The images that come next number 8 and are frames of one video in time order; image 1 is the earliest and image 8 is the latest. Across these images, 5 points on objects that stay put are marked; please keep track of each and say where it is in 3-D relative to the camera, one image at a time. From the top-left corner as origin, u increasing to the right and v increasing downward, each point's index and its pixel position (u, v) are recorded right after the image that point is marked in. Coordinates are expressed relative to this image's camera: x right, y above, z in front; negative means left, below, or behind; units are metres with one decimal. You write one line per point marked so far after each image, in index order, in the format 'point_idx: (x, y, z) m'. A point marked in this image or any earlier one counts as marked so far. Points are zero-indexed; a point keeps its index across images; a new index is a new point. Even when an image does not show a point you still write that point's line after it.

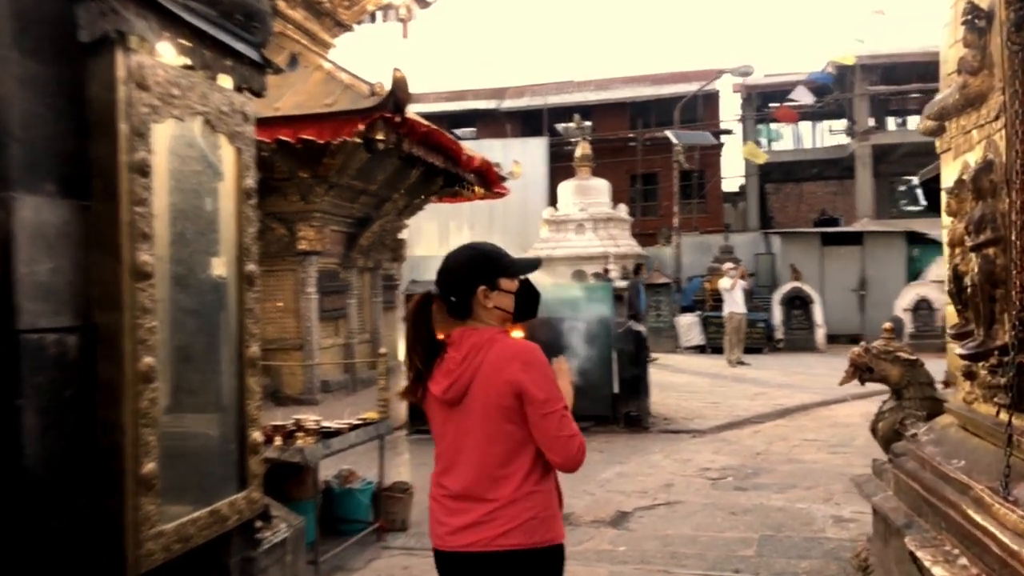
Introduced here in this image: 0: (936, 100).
0: (+2.1, +0.9, +4.3) m
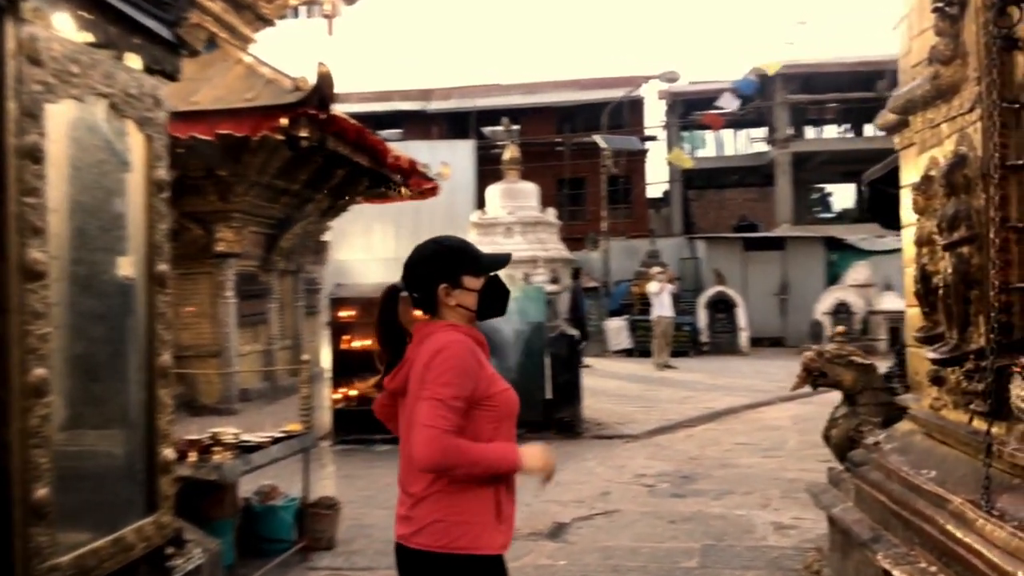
0: (+1.9, +0.9, +4.1) m
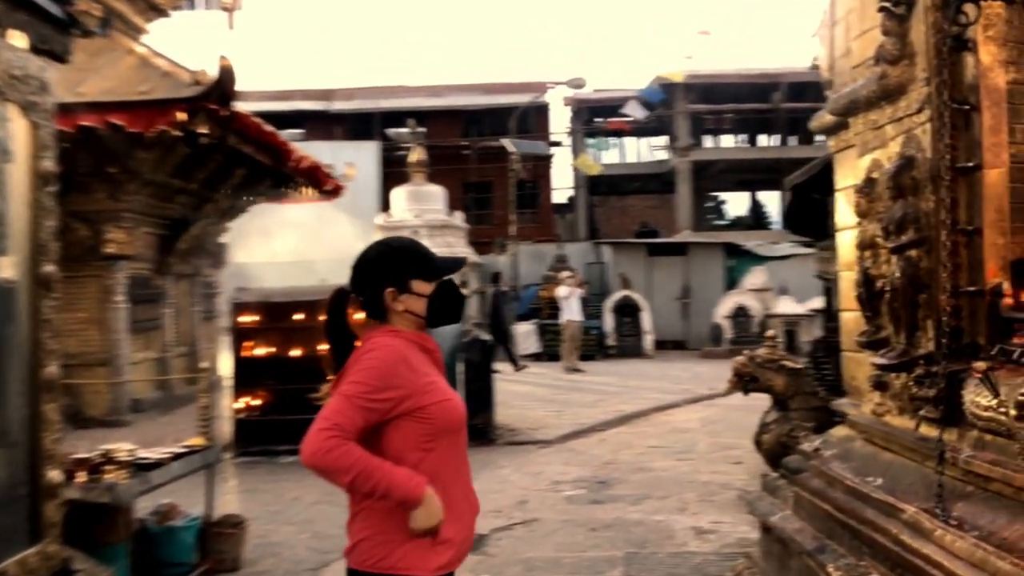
0: (+1.6, +0.9, +4.0) m
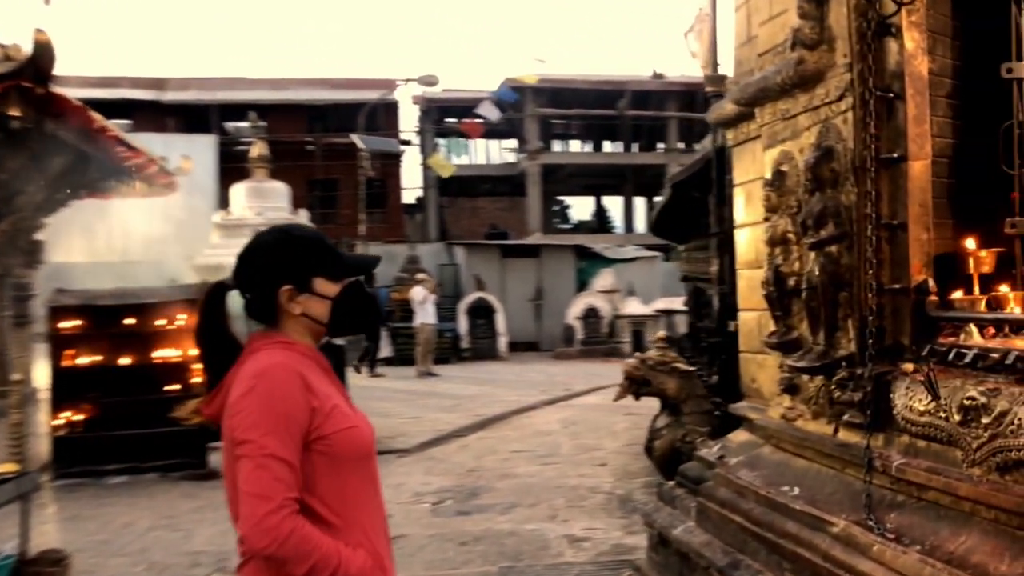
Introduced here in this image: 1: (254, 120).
0: (+1.1, +0.9, +3.8) m
1: (-5.3, +3.6, +18.0) m
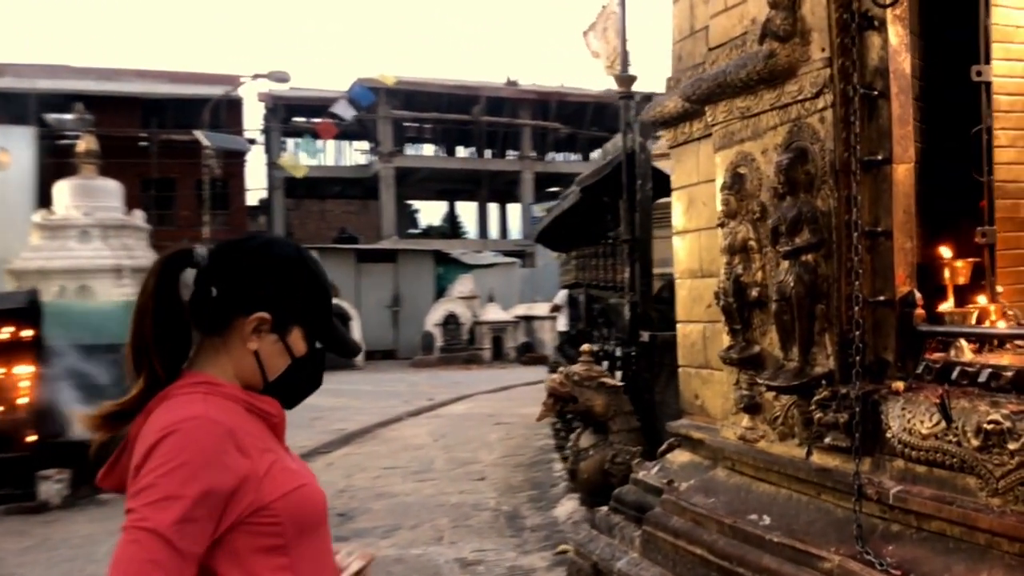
0: (+0.8, +0.9, +3.6) m
1: (-8.0, +3.4, +16.4) m
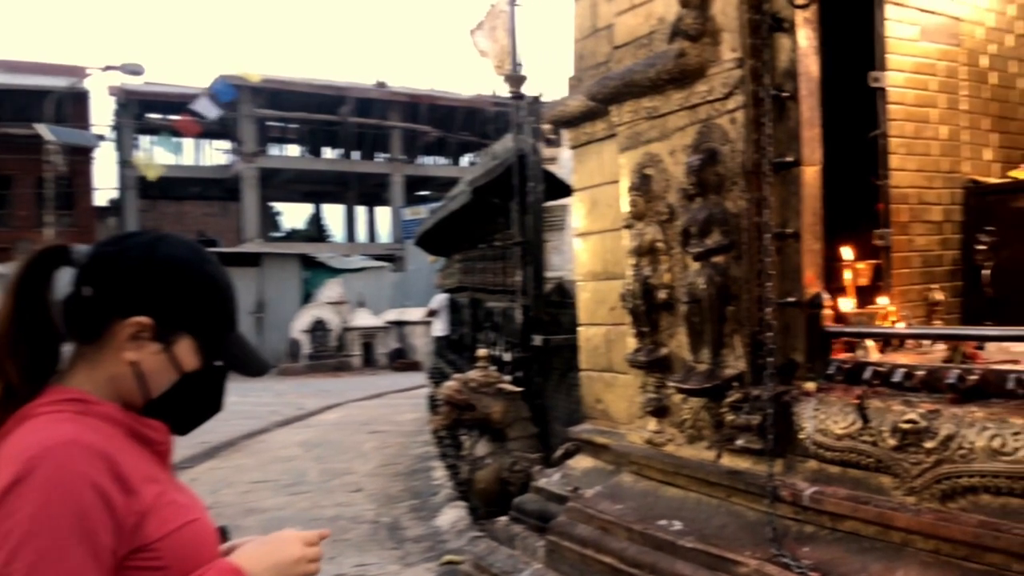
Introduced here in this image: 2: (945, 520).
0: (+0.4, +0.9, +3.5) m
1: (-10.3, +3.3, +14.8) m
2: (+1.1, -0.6, +2.3) m
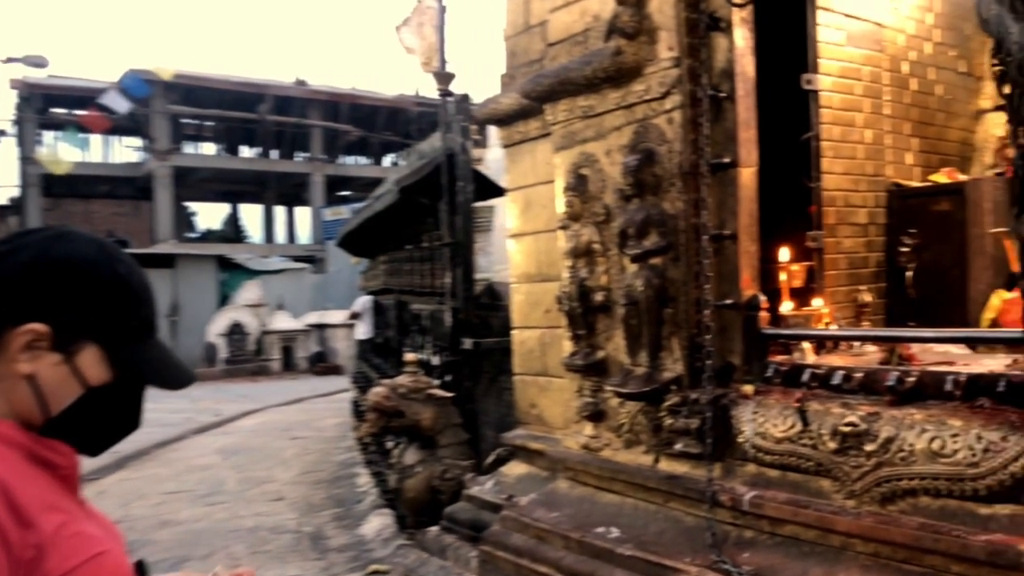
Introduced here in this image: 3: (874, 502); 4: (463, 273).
0: (+0.1, +0.9, +3.4) m
1: (-11.6, +3.3, +13.7) m
2: (+1.0, -0.6, +2.3) m
3: (+1.0, -0.6, +2.3) m
4: (-0.3, +0.1, +5.4) m
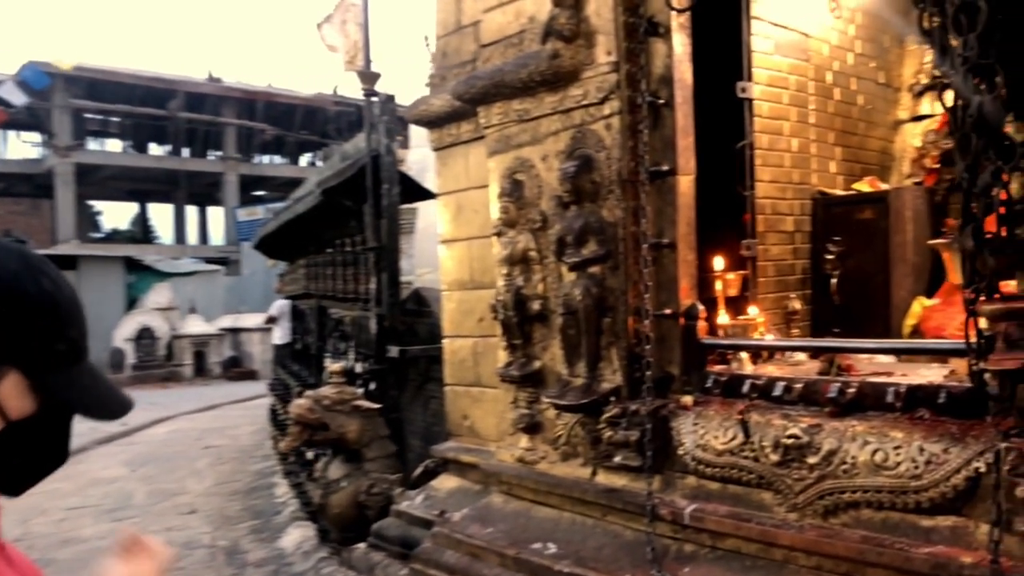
0: (-0.1, +0.8, +3.3) m
1: (-12.7, +3.2, +12.5) m
2: (+0.8, -0.7, +2.3) m
3: (+0.8, -0.6, +2.3) m
4: (-0.8, +0.1, +5.2) m
